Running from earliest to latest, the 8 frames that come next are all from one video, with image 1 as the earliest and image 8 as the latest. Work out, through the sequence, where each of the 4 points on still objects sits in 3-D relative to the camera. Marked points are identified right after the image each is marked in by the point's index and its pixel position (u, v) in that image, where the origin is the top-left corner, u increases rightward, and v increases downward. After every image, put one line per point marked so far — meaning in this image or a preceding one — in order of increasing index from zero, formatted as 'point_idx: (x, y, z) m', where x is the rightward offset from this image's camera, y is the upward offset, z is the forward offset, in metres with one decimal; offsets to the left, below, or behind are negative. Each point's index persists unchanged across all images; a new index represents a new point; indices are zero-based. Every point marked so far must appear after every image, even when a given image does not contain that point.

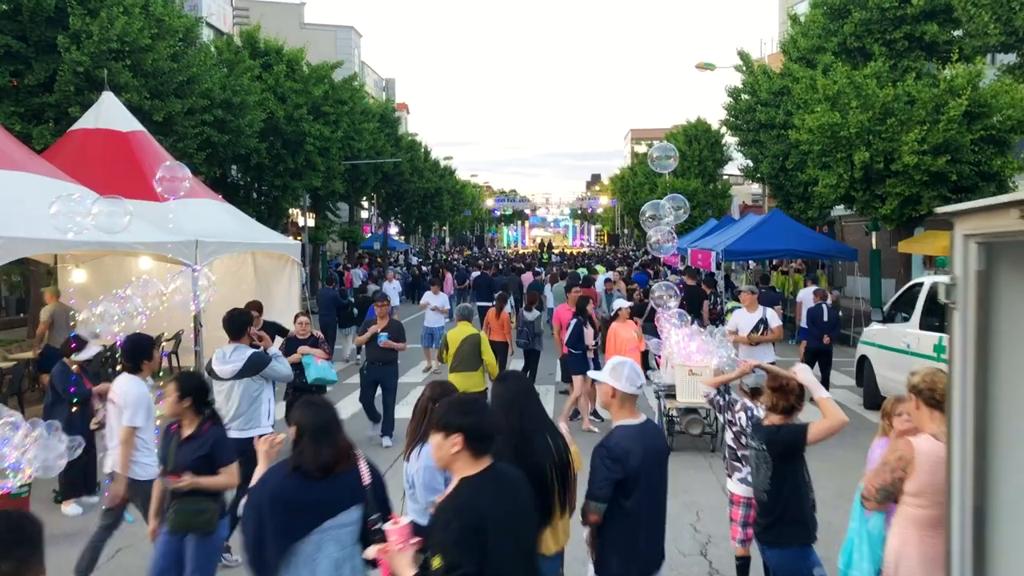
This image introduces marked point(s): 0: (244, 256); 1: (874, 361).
0: (-5.1, +0.6, +17.0) m
1: (+4.9, -1.0, +12.0) m
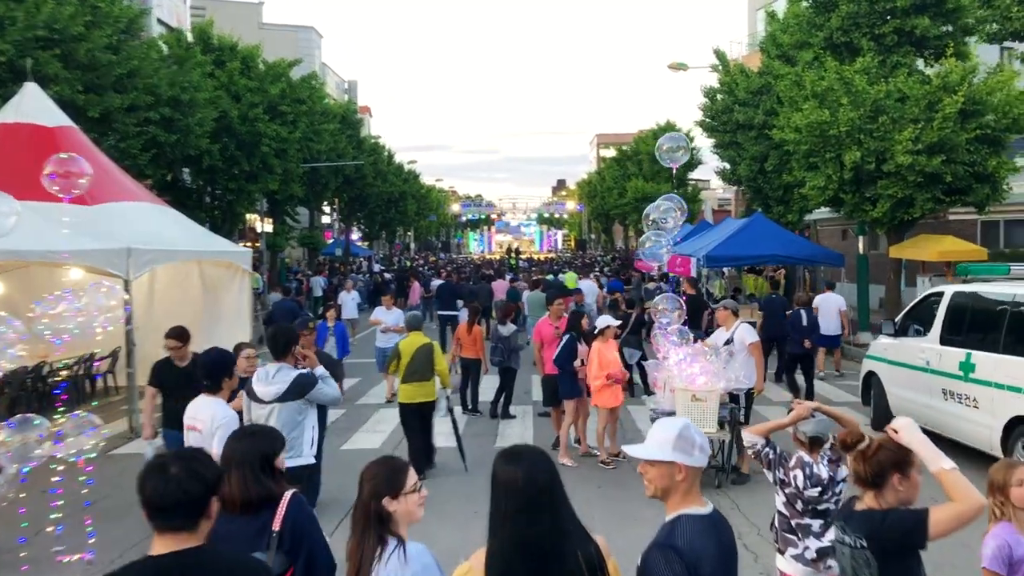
0: (-5.7, +0.4, +15.5) m
1: (+4.6, -1.1, +10.9) m
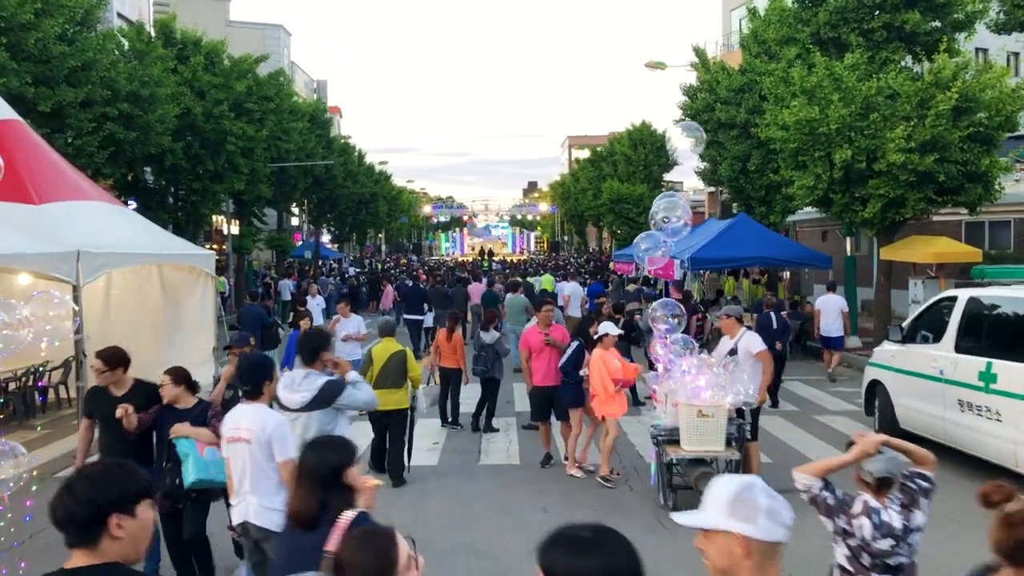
0: (-6.0, +0.3, +14.6) m
1: (+4.4, -1.2, +10.3) m
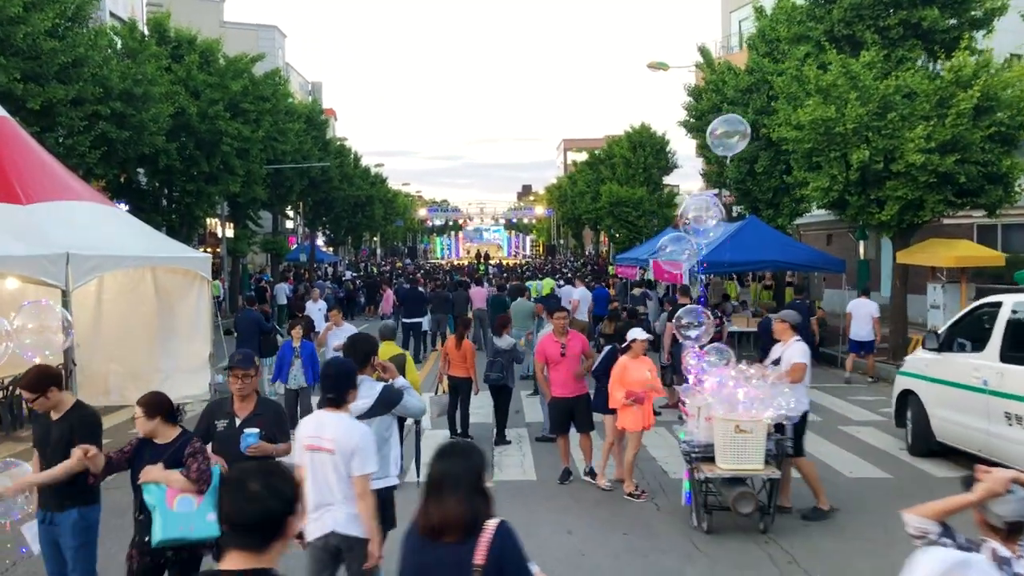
0: (-5.9, +0.3, +14.0) m
1: (+4.6, -1.2, +9.8) m
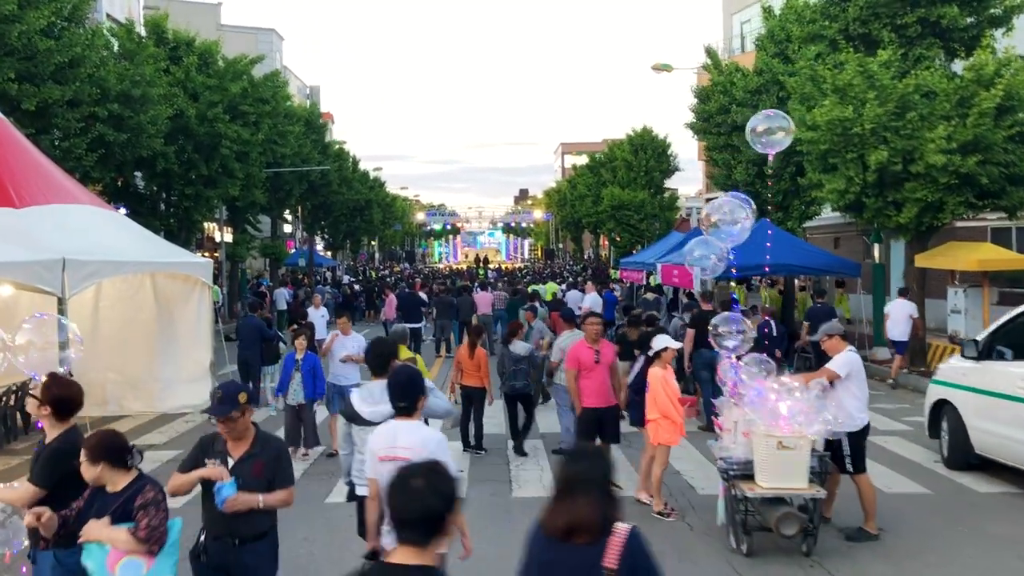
0: (-5.7, +0.2, +13.6) m
1: (+4.8, -1.3, +9.4) m
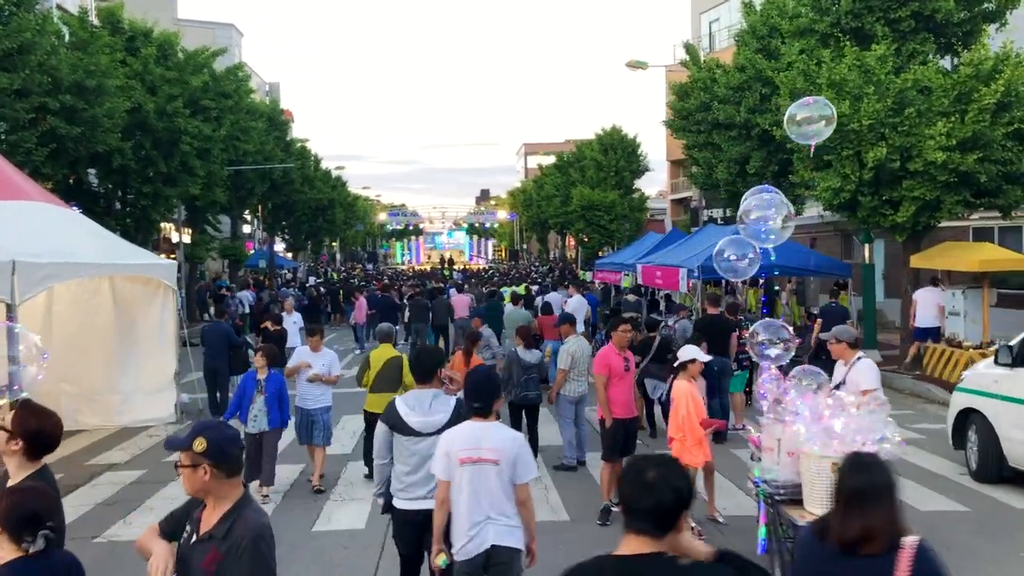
0: (-5.8, +0.1, +12.5) m
1: (+4.8, -1.3, +8.8) m
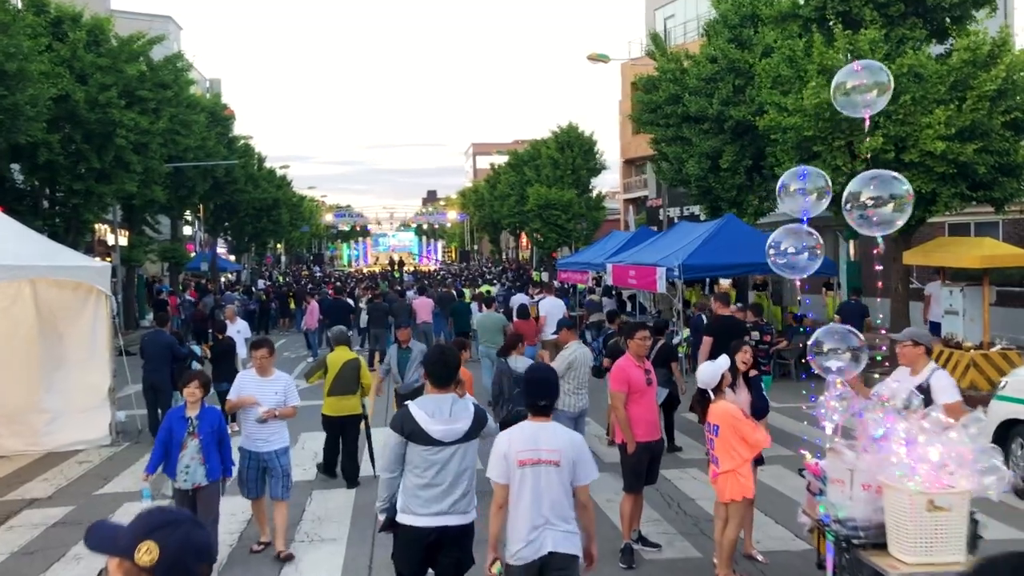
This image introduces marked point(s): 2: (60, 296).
0: (-6.1, 0.0, +10.9) m
1: (+4.8, -1.3, +7.9) m
2: (-5.7, -0.1, +11.1) m
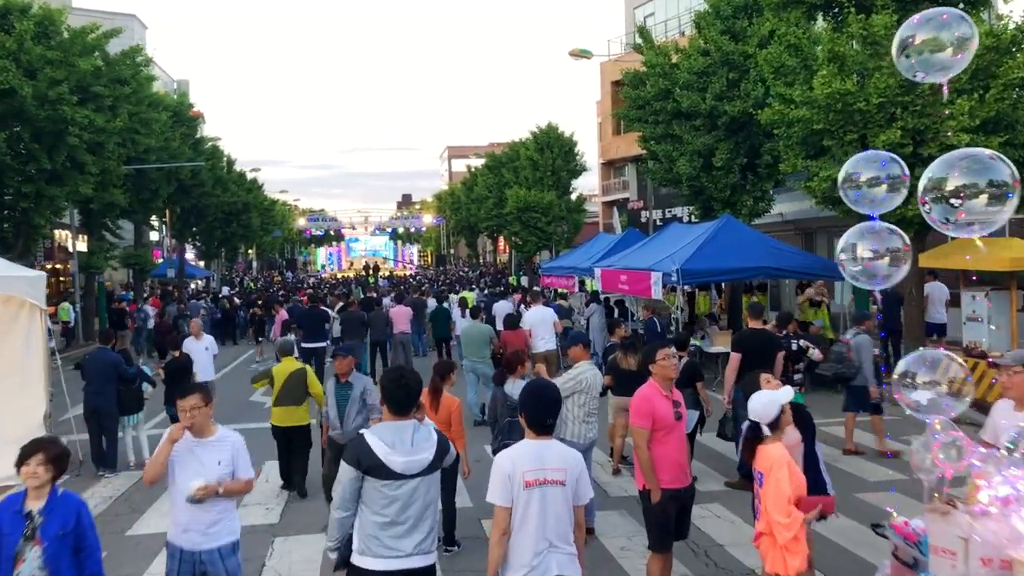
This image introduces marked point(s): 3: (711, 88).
0: (-6.2, -0.1, +9.5) m
1: (+4.7, -1.3, +6.8) m
2: (-5.8, -0.2, +9.6) m
3: (+4.4, +4.4, +19.5) m
